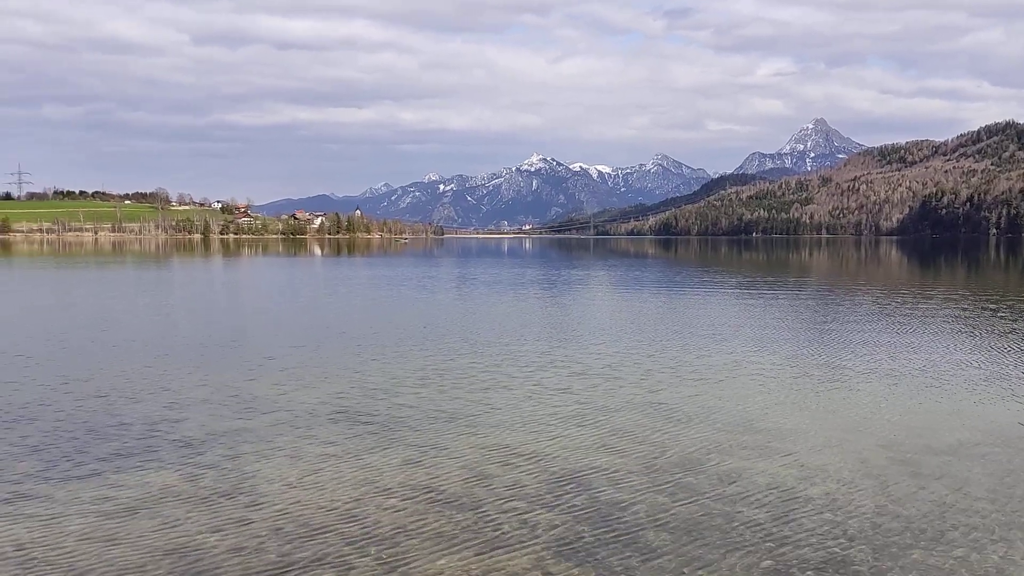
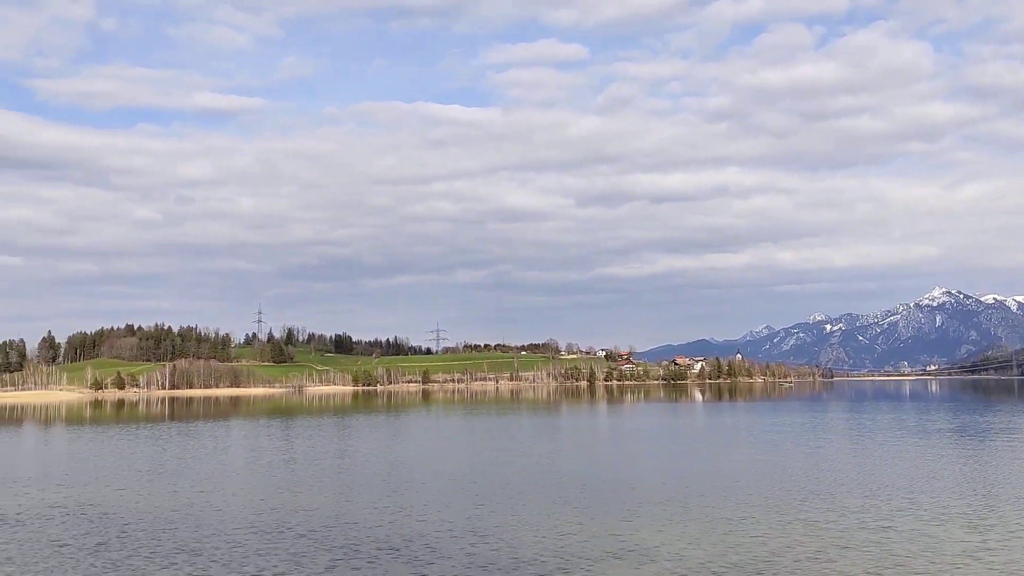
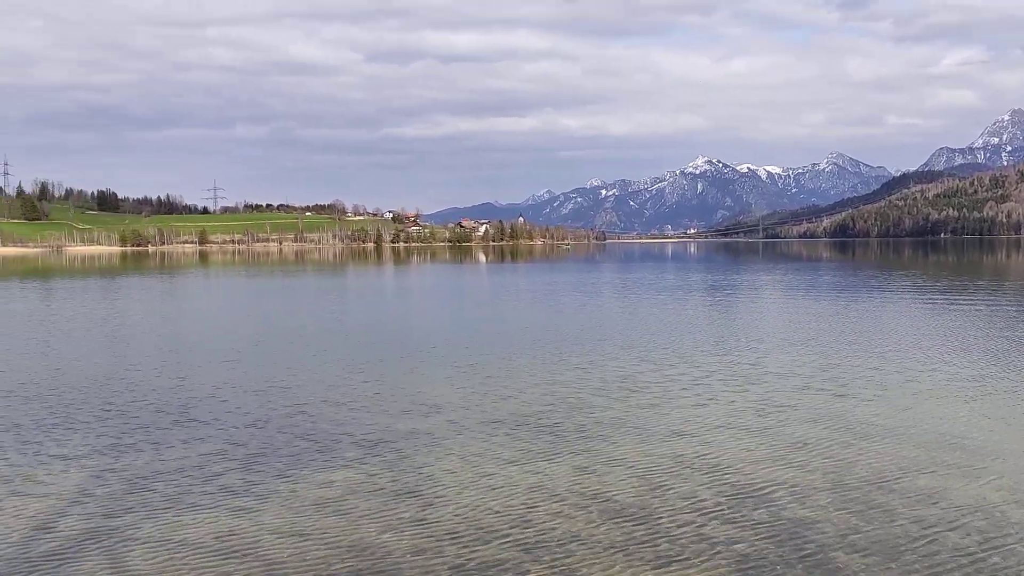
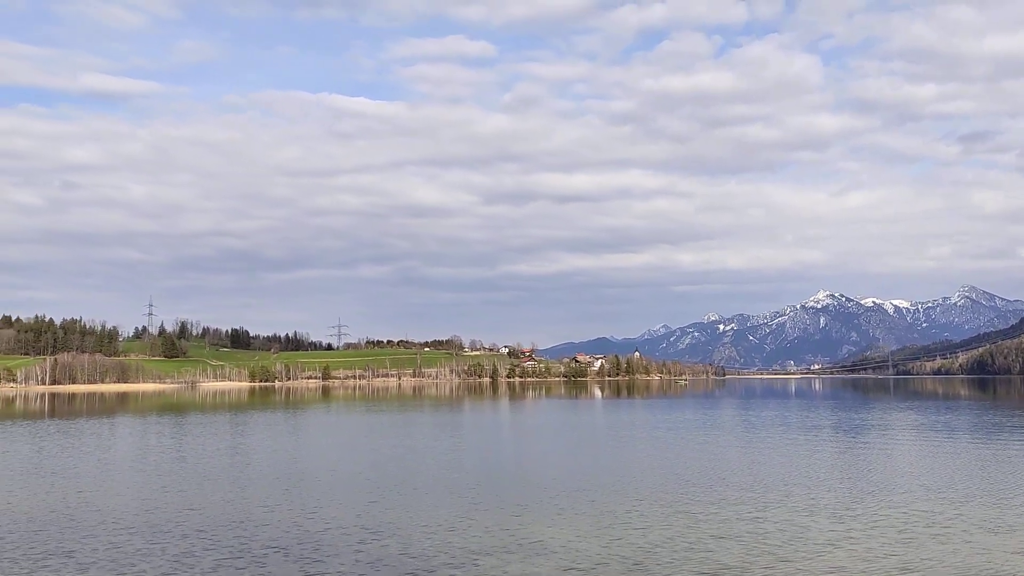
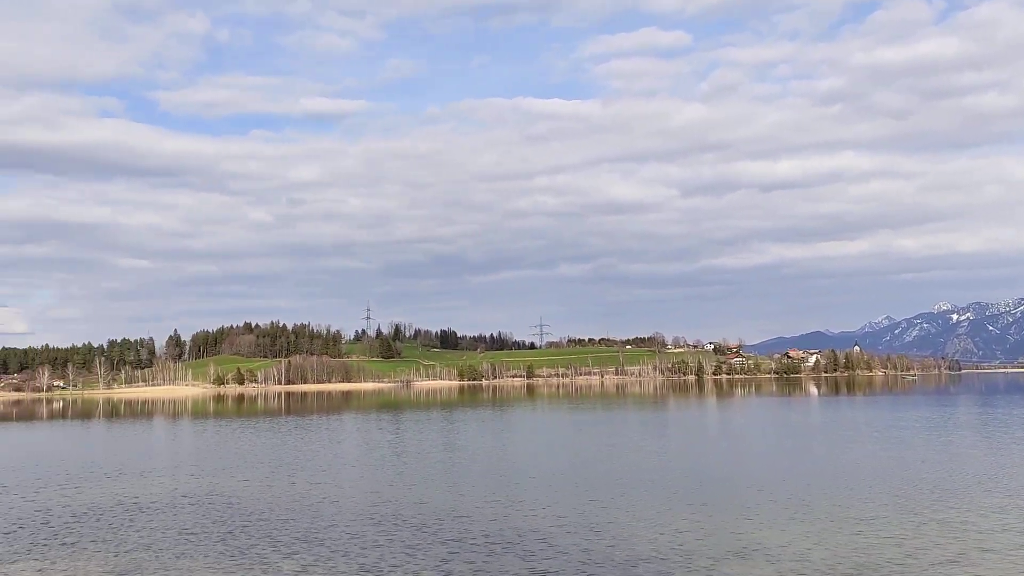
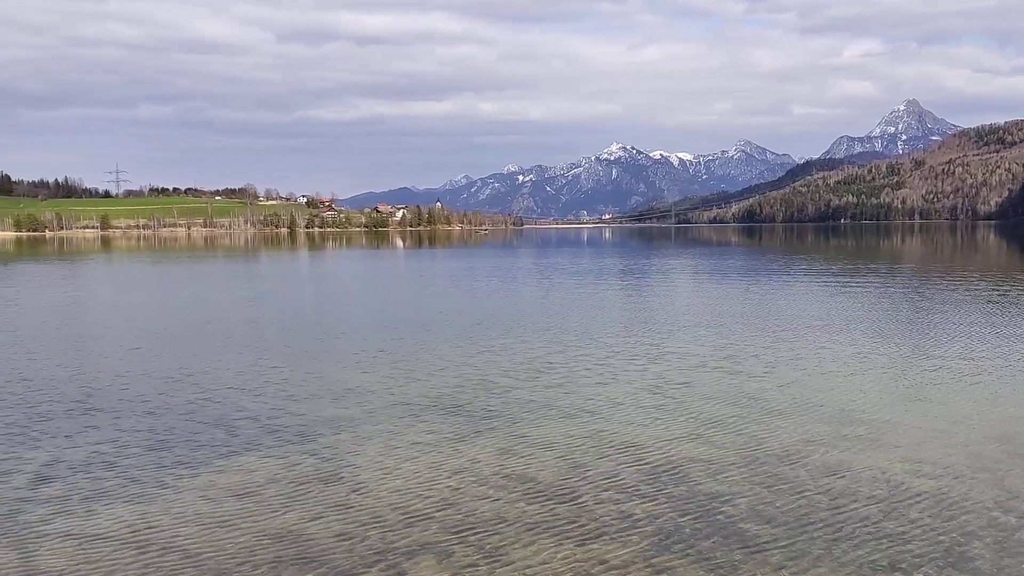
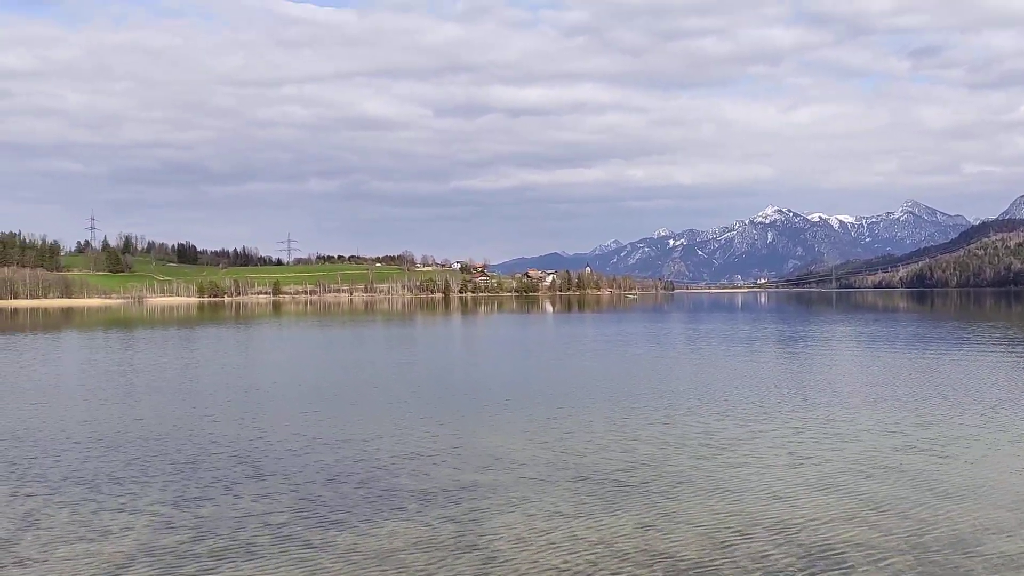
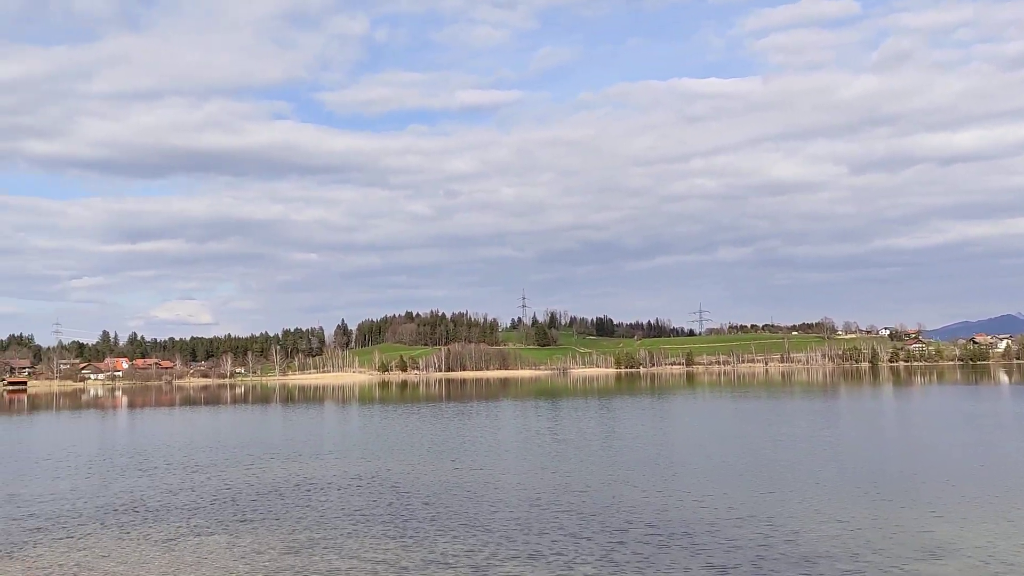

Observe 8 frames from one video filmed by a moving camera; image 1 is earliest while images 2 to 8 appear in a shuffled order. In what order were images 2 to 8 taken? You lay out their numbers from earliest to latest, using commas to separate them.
6, 3, 7, 4, 2, 5, 8
